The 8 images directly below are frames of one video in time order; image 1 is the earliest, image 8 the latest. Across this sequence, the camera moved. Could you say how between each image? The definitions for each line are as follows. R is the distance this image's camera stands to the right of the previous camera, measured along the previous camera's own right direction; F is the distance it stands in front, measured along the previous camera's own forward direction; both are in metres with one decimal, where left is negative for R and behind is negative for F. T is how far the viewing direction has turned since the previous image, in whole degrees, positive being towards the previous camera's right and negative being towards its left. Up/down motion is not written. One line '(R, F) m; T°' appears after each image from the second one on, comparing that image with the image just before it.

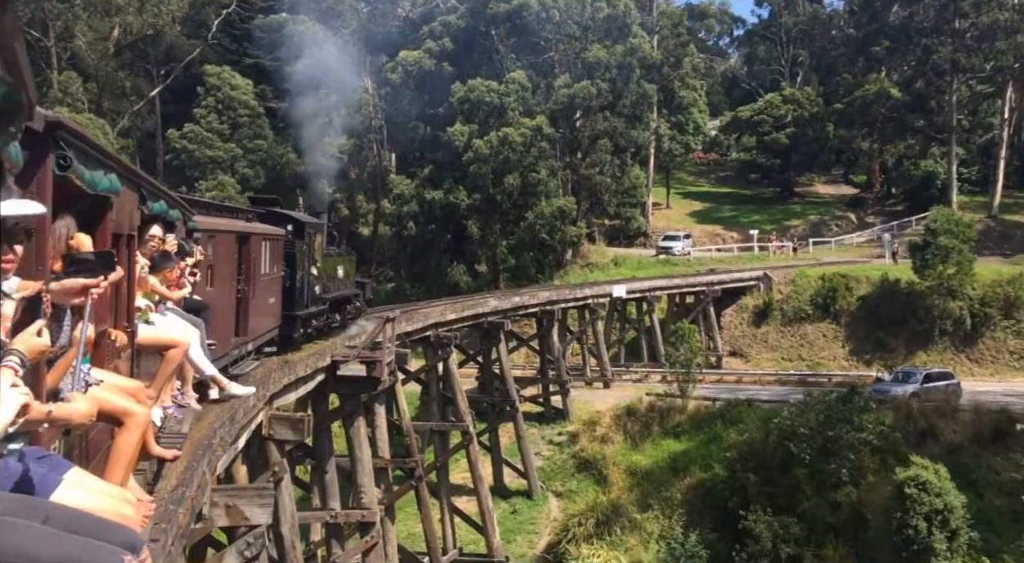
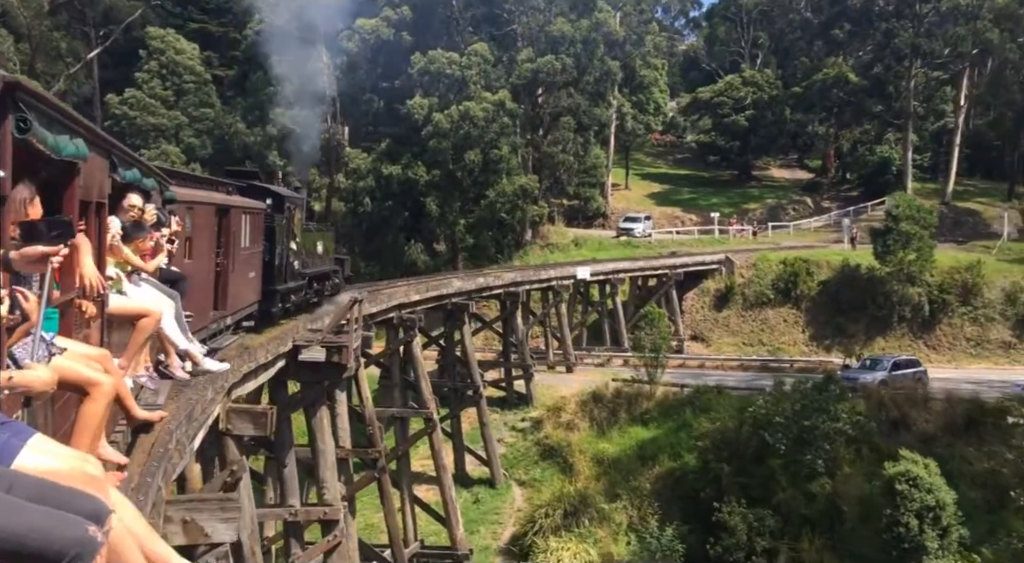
(-0.4, +0.9) m; +3°
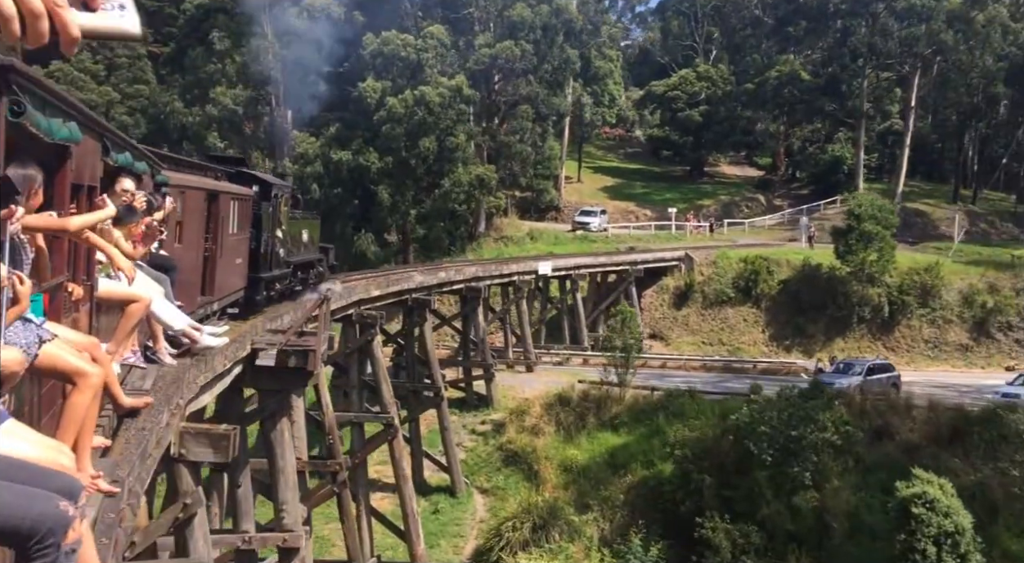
(-0.7, +1.5) m; +4°
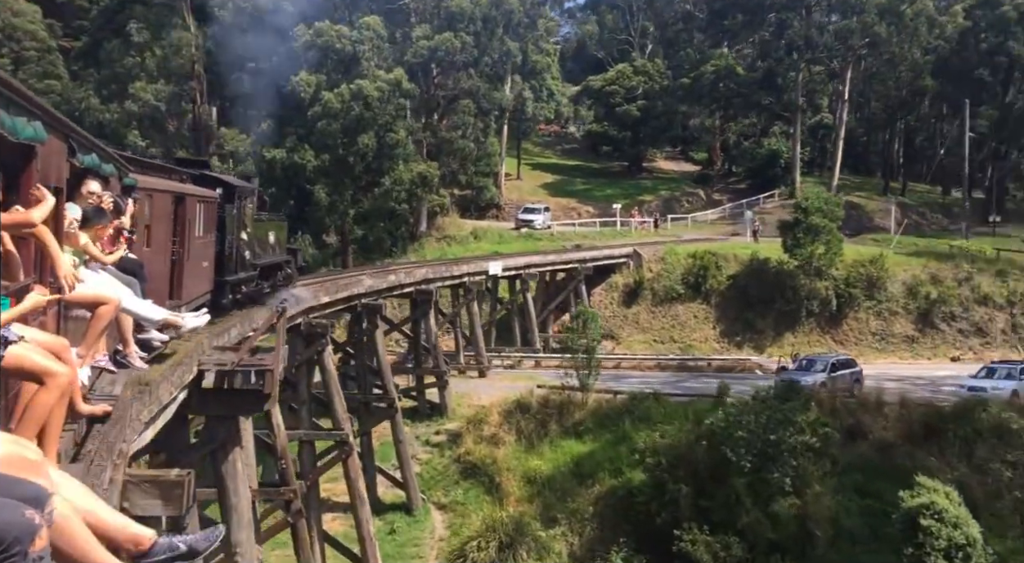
(-0.6, +1.2) m; +4°
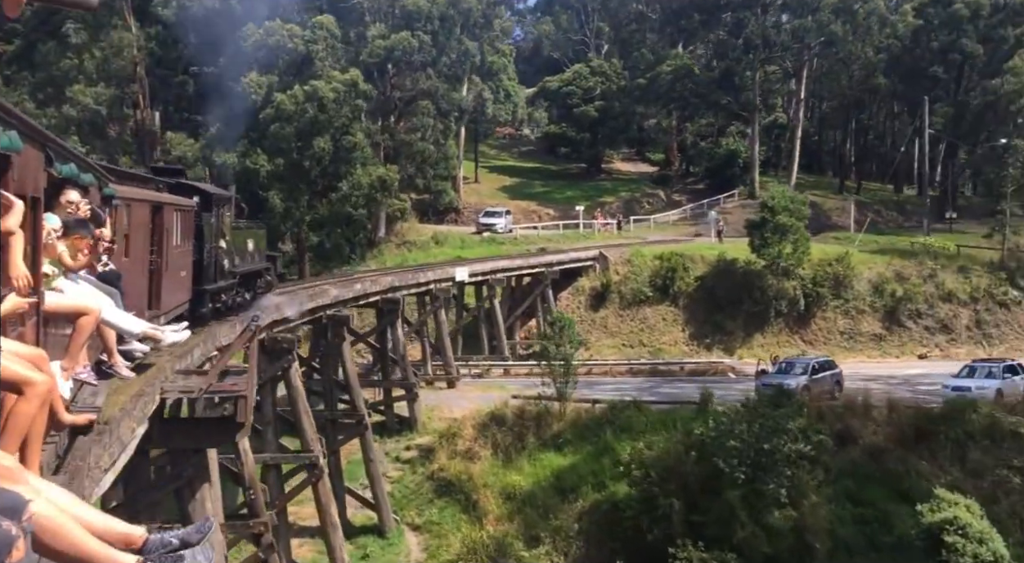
(-0.5, +1.0) m; +3°
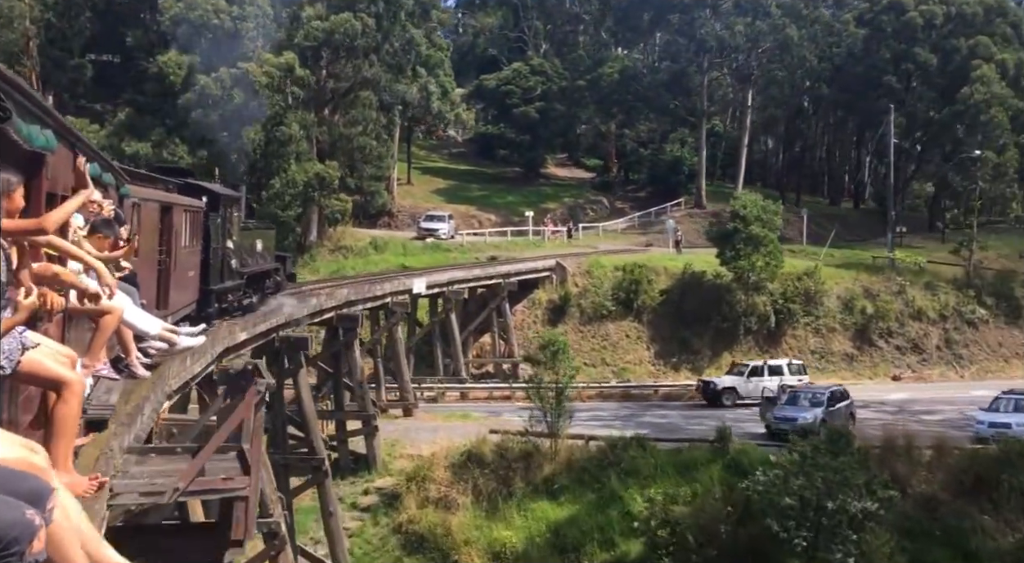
(-1.5, +3.2) m; +6°
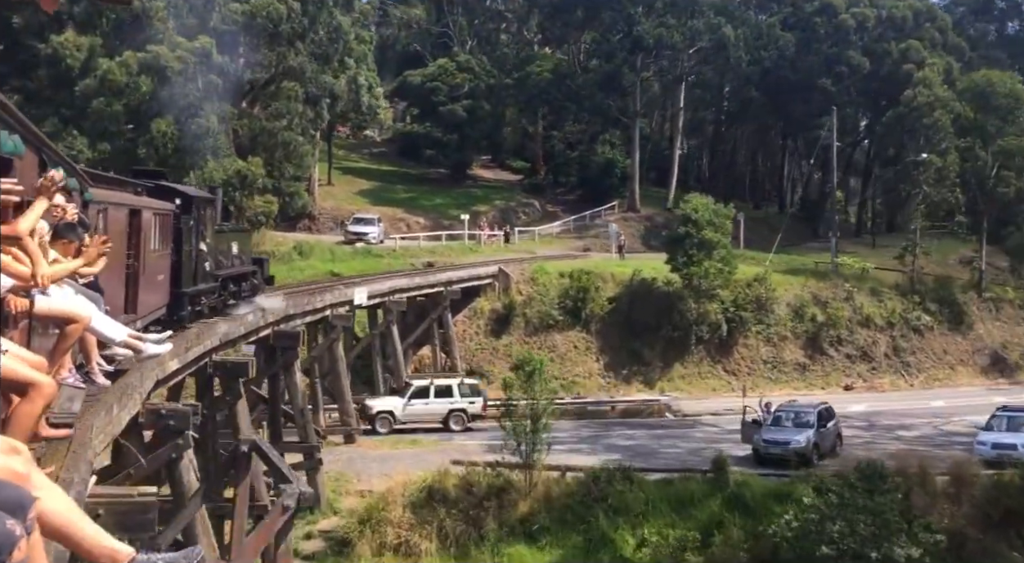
(-1.0, +2.2) m; +6°
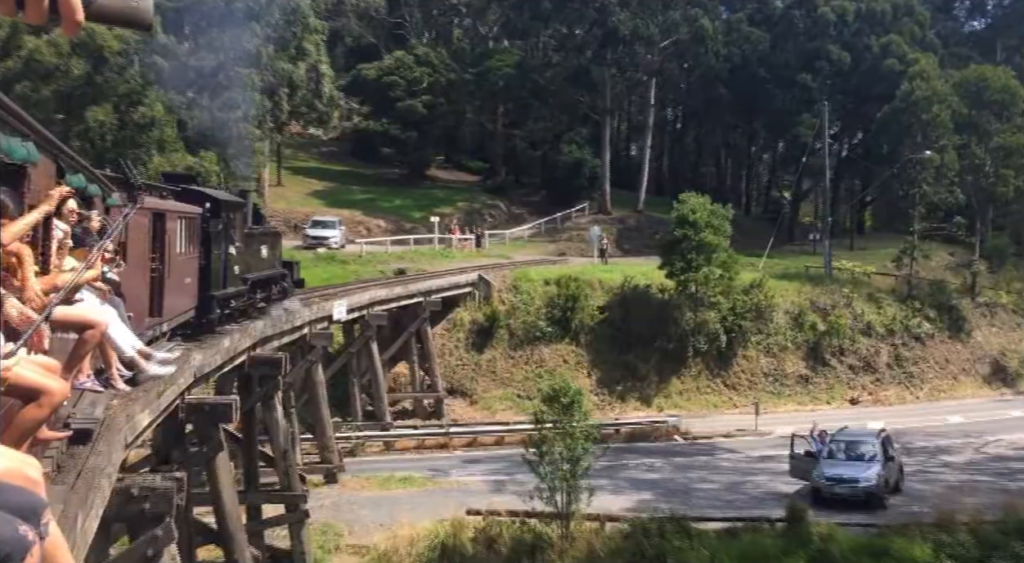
(-1.3, +2.8) m; +4°
